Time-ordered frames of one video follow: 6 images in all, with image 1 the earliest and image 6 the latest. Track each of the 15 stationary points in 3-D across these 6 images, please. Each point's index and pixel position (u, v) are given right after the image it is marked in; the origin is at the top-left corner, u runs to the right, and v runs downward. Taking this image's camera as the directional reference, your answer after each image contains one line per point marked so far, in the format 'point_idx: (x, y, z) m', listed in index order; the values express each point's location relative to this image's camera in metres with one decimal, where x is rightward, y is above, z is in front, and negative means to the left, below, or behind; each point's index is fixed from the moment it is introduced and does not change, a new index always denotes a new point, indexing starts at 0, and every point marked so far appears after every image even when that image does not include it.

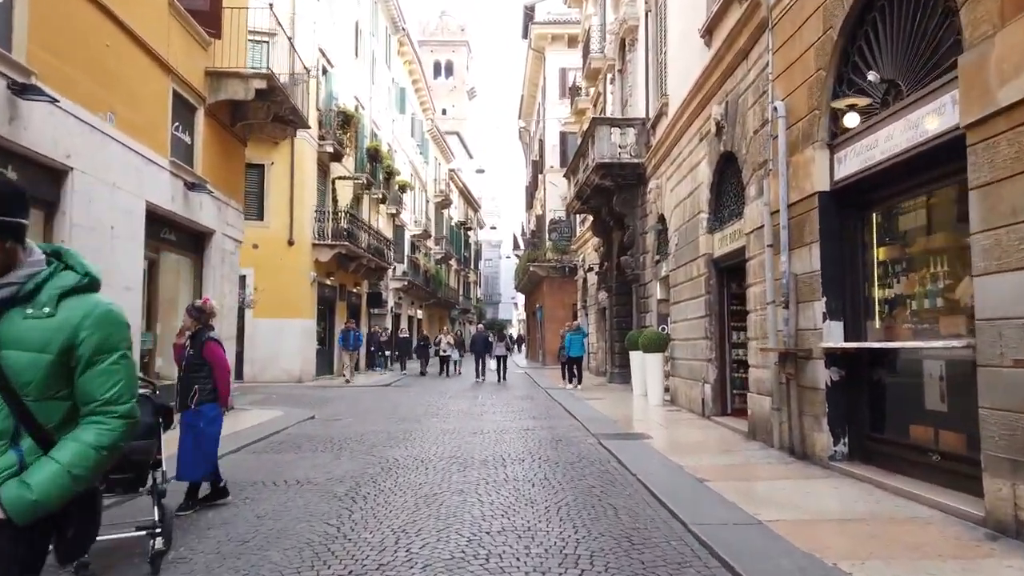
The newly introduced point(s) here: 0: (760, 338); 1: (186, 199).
0: (+3.3, -0.7, +10.1) m
1: (-5.4, +1.5, +12.6) m
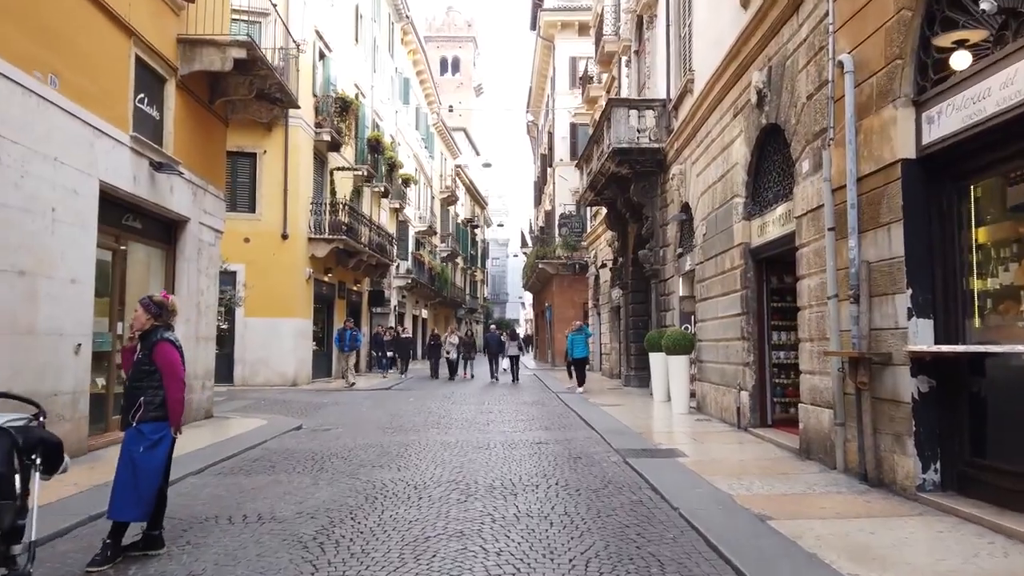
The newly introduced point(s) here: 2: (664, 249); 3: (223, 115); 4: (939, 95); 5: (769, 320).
0: (+3.5, -0.6, +8.5) m
1: (-5.3, +1.6, +11.1) m
2: (+3.7, +0.9, +18.2) m
3: (-5.3, +3.2, +13.9) m
4: (+3.6, +1.6, +6.4) m
5: (+3.9, -0.5, +11.5) m
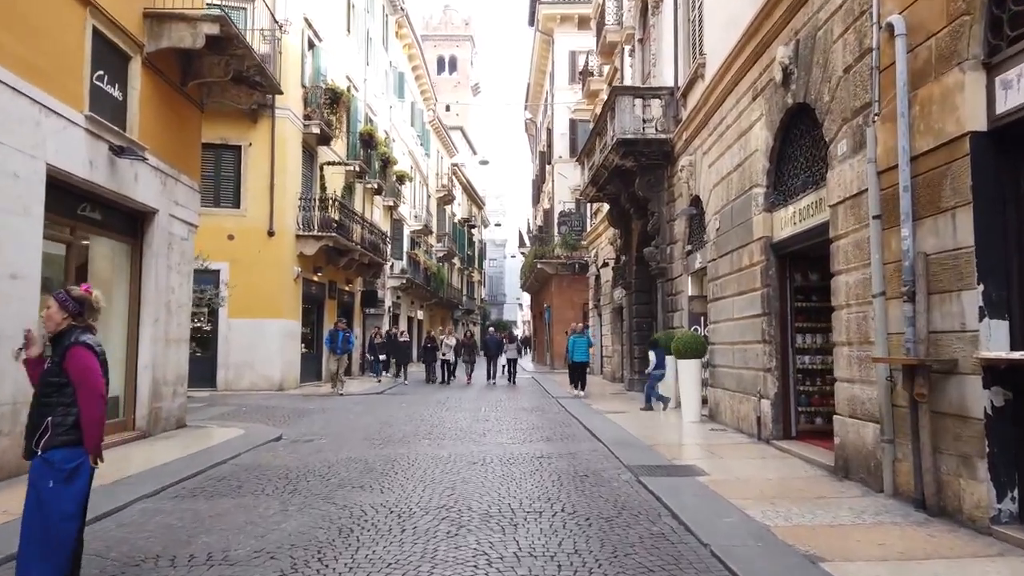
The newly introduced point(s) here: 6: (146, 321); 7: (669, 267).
0: (+3.5, -0.5, +7.5) m
1: (-5.3, +1.6, +10.0) m
2: (+3.6, +1.0, +17.1) m
3: (-5.4, +3.2, +12.8) m
4: (+3.6, +1.7, +5.4) m
5: (+3.9, -0.5, +10.5) m
6: (-5.5, -0.5, +11.3) m
7: (+3.6, +0.5, +17.3) m
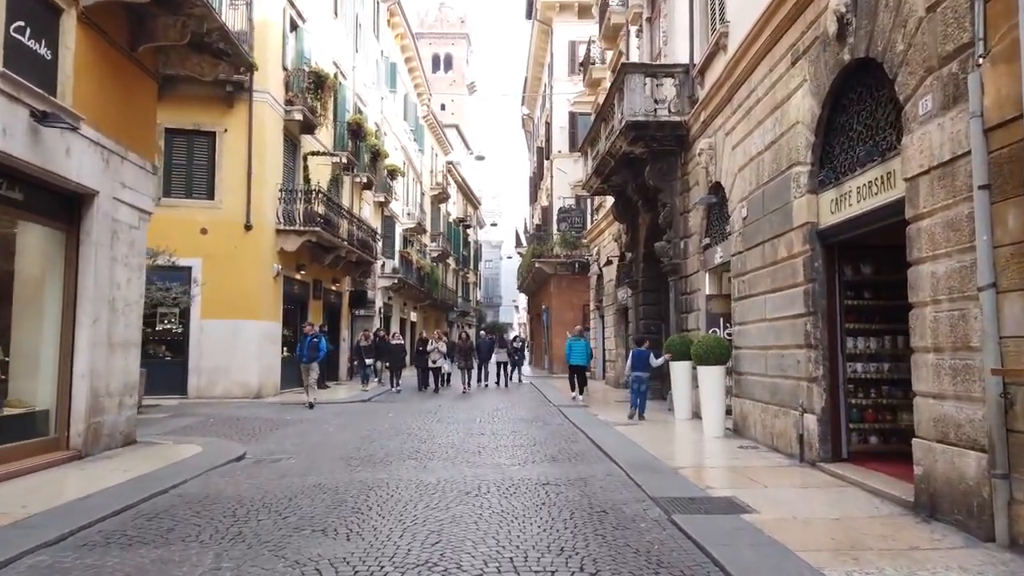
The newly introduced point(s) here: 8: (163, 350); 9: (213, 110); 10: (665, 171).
0: (+3.5, -0.5, +5.9) m
1: (-5.3, +1.7, +8.4) m
2: (+3.6, +1.0, +15.6) m
3: (-5.4, +3.3, +11.2) m
4: (+3.7, +1.8, +3.8) m
5: (+3.9, -0.4, +8.9) m
6: (-5.5, -0.4, +9.7) m
7: (+3.6, +0.5, +15.7) m
8: (-8.6, -1.5, +18.6) m
9: (-7.5, +4.5, +18.9) m
10: (+3.3, +2.5, +16.1) m
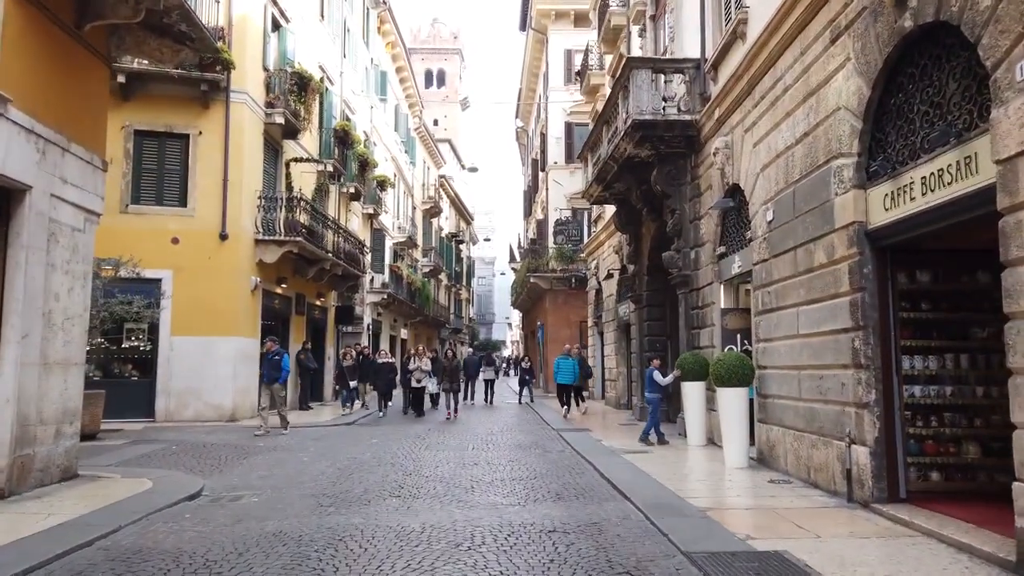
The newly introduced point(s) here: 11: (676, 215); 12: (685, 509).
0: (+3.5, -0.5, +4.6) m
1: (-5.3, +1.6, +7.1) m
2: (+3.5, +0.7, +14.3) m
3: (-5.4, +3.1, +9.9) m
4: (+3.7, +1.8, +2.6) m
5: (+3.9, -0.5, +7.6) m
6: (-5.5, -0.6, +8.3) m
7: (+3.5, +0.3, +14.4) m
8: (-8.7, -1.8, +17.1) m
9: (-7.6, +4.1, +17.6) m
10: (+3.2, +2.2, +14.9) m
11: (+3.3, +1.5, +15.0) m
12: (+1.8, -2.3, +7.8) m
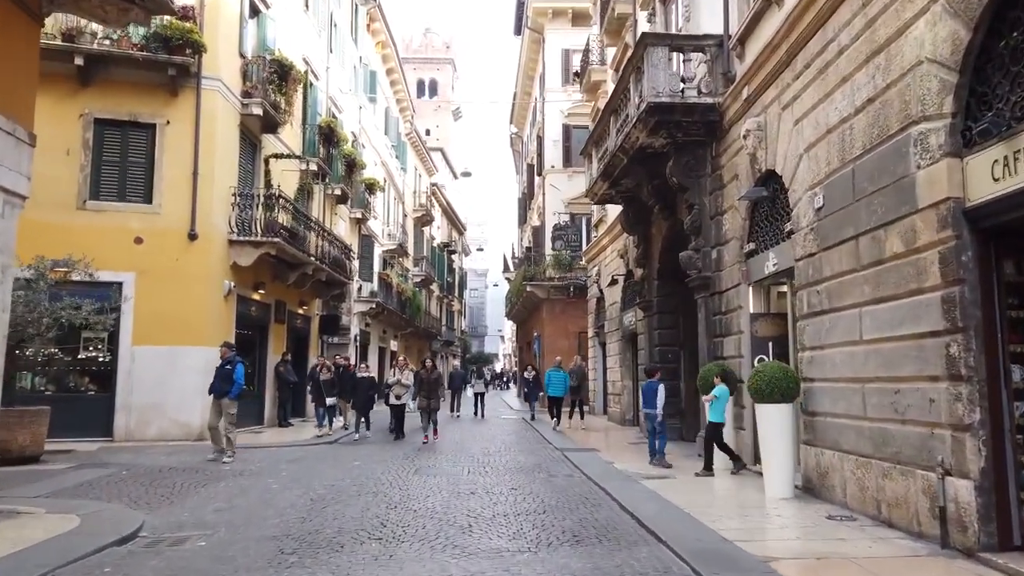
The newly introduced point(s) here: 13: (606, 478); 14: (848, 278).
0: (+3.6, -0.4, +3.0) m
1: (-5.2, +1.7, +5.5) m
2: (+3.5, +0.7, +12.8) m
3: (-5.3, +3.1, +8.3) m
4: (+3.8, +1.9, +1.1) m
5: (+4.0, -0.4, +6.1) m
6: (-5.5, -0.5, +6.7) m
7: (+3.5, +0.2, +12.9) m
8: (-8.7, -1.9, +15.4) m
9: (-7.6, +4.0, +16.0) m
10: (+3.2, +2.2, +13.4) m
11: (+3.3, +1.4, +13.4) m
12: (+1.9, -2.2, +6.3) m
13: (+1.3, -2.7, +10.7) m
14: (+3.6, +0.1, +8.0) m
